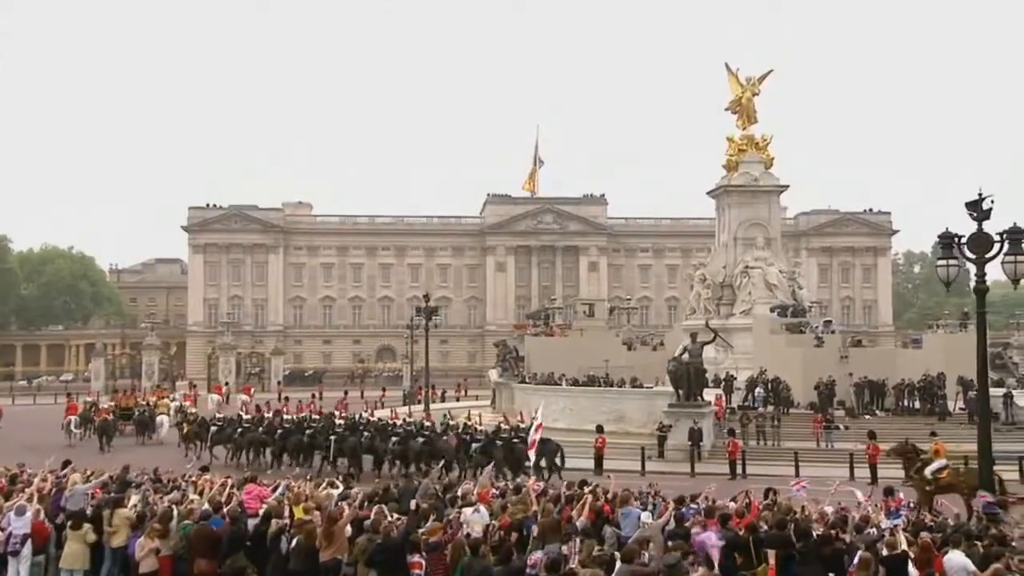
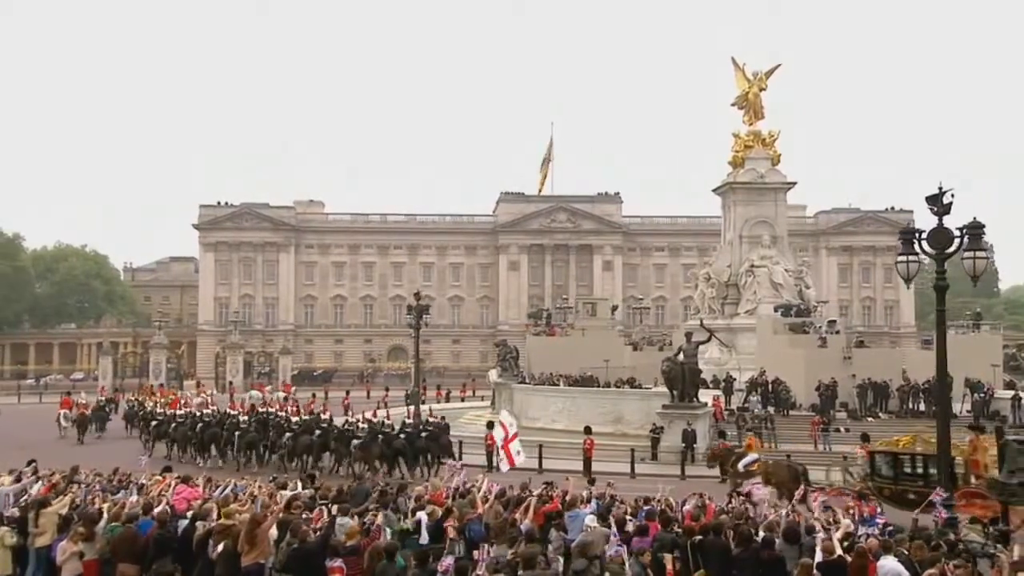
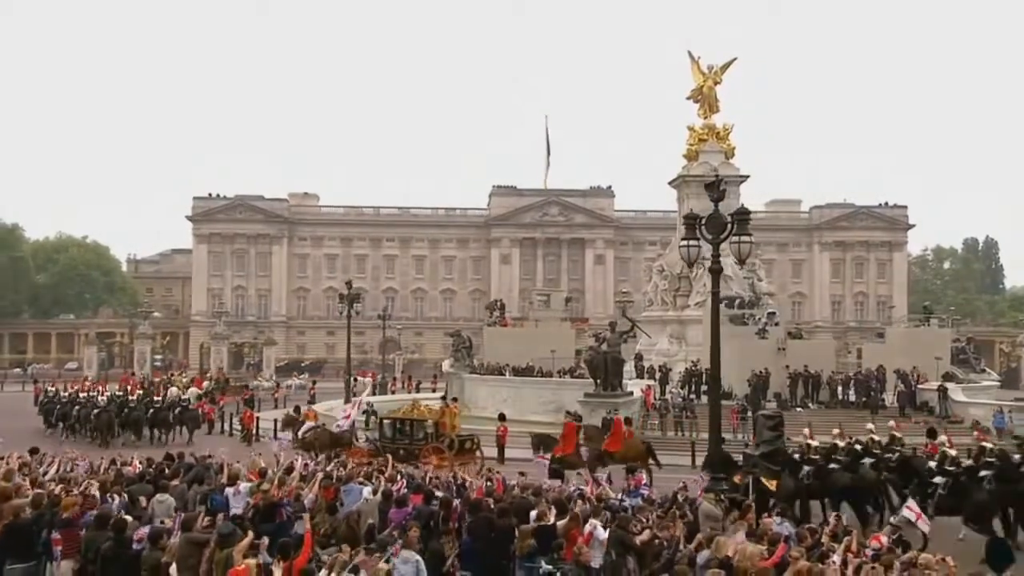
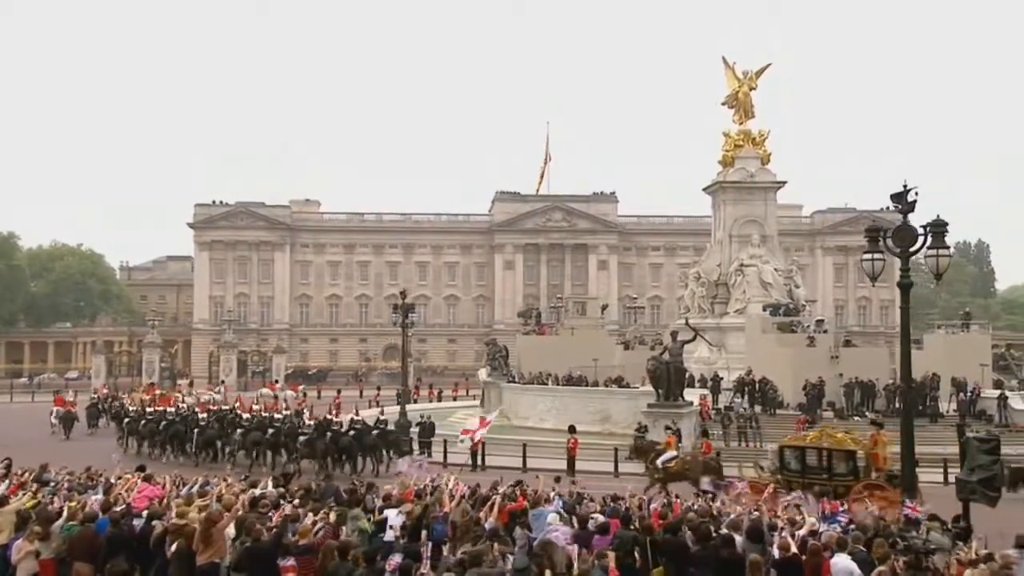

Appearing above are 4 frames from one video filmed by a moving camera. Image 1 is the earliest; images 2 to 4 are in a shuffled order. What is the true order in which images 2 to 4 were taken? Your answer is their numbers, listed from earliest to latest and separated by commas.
2, 4, 3
